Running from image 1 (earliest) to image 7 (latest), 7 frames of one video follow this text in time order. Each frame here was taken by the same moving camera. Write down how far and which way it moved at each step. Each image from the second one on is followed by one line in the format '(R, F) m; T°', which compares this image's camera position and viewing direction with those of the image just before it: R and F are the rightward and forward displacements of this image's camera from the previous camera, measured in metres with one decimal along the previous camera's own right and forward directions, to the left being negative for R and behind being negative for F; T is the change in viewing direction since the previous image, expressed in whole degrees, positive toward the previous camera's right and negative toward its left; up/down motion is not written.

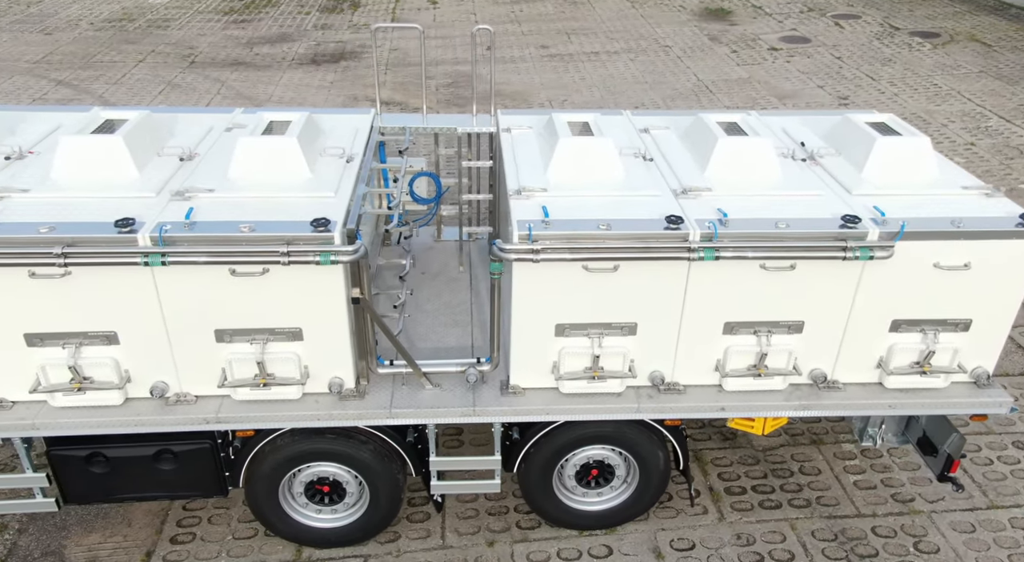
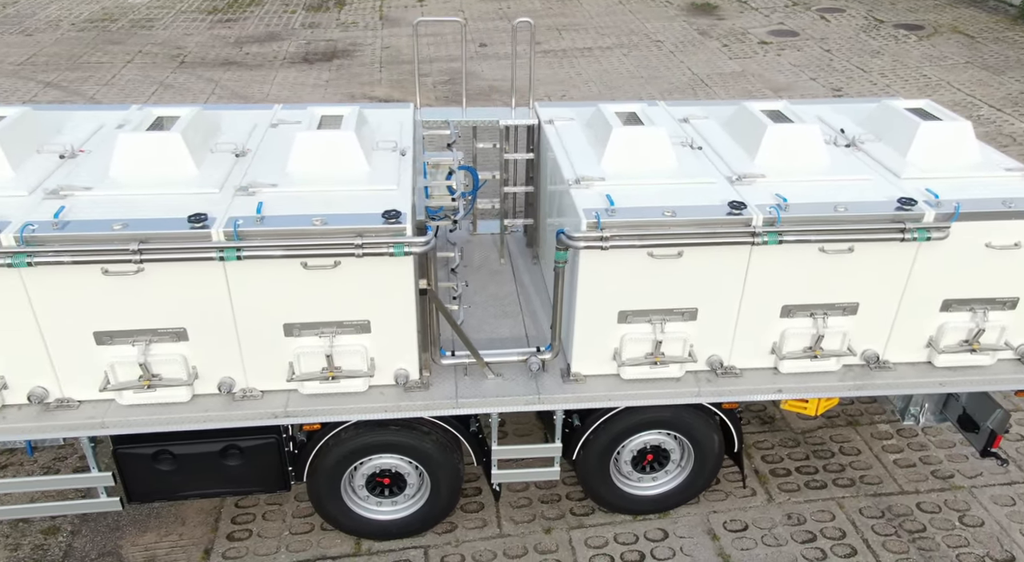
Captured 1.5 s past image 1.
(-0.5, 0.0) m; +2°
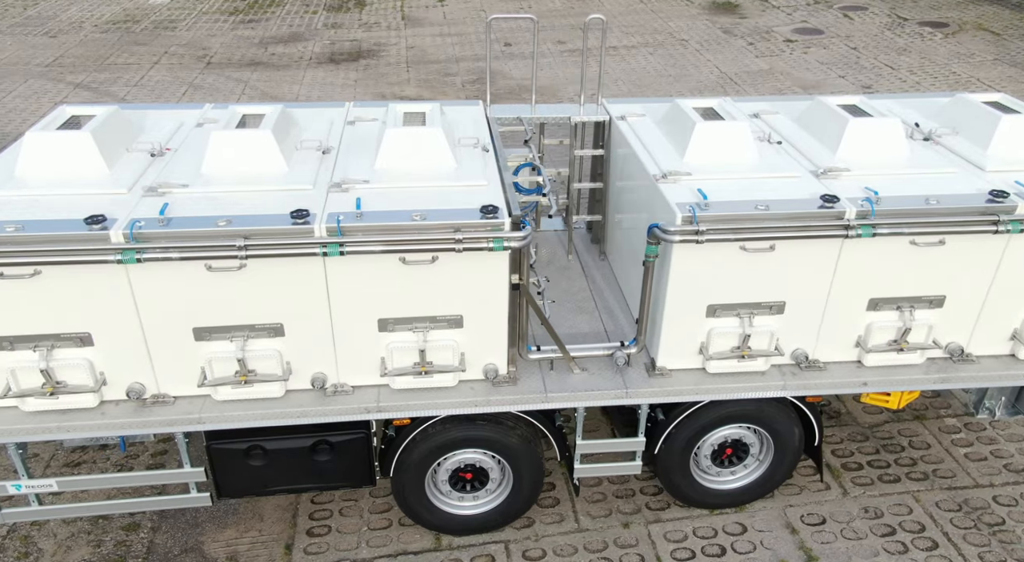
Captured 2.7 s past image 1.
(-0.5, 0.0) m; 0°
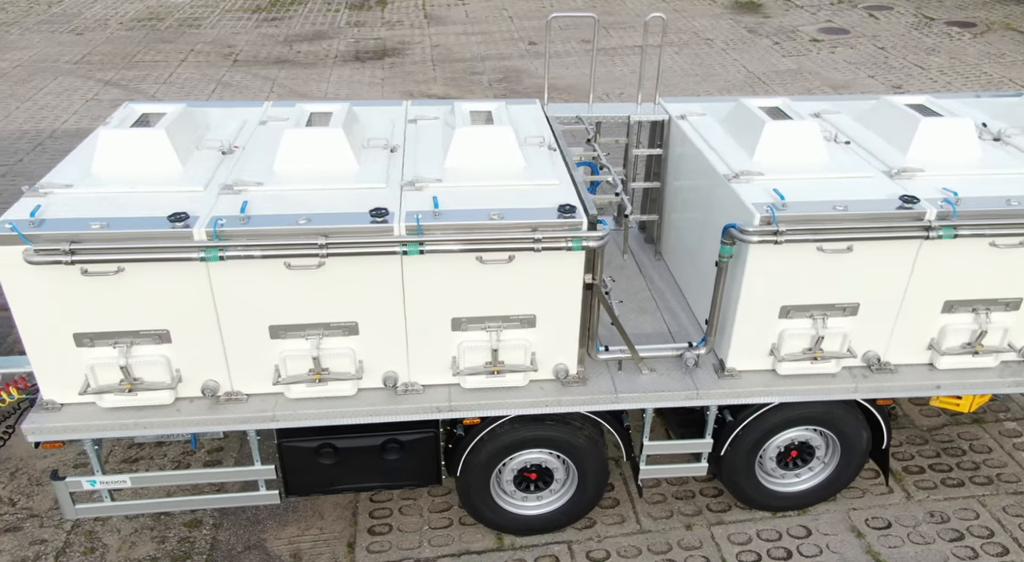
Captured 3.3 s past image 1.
(-0.4, 0.0) m; 0°
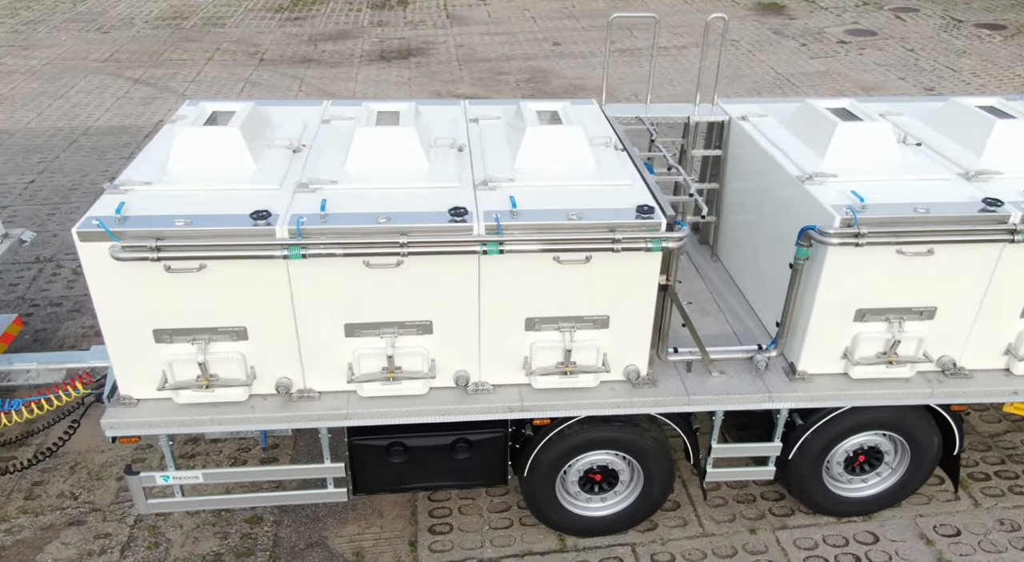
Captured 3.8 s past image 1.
(-0.4, 0.0) m; 0°
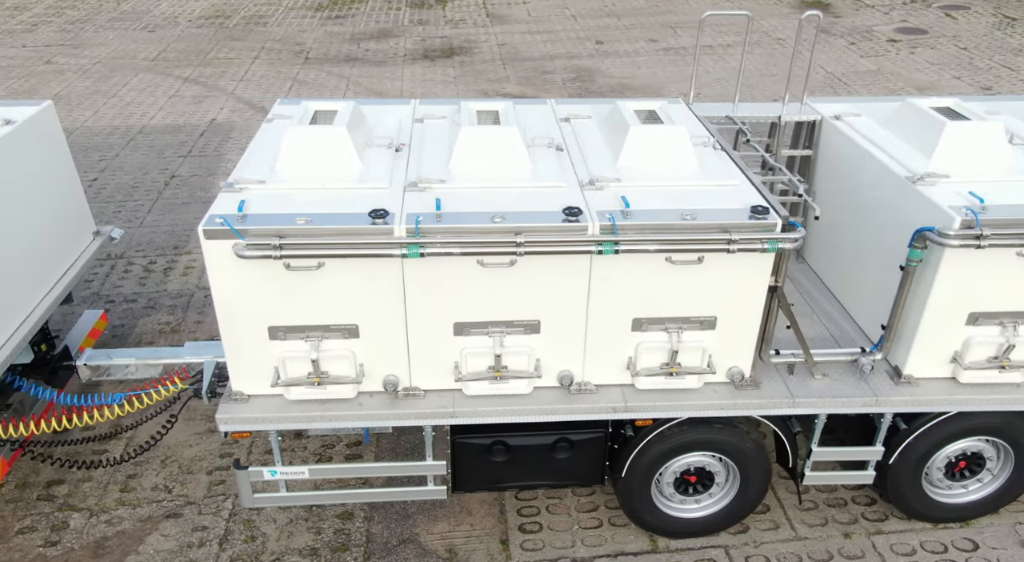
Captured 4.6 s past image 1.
(-0.5, 0.0) m; -1°
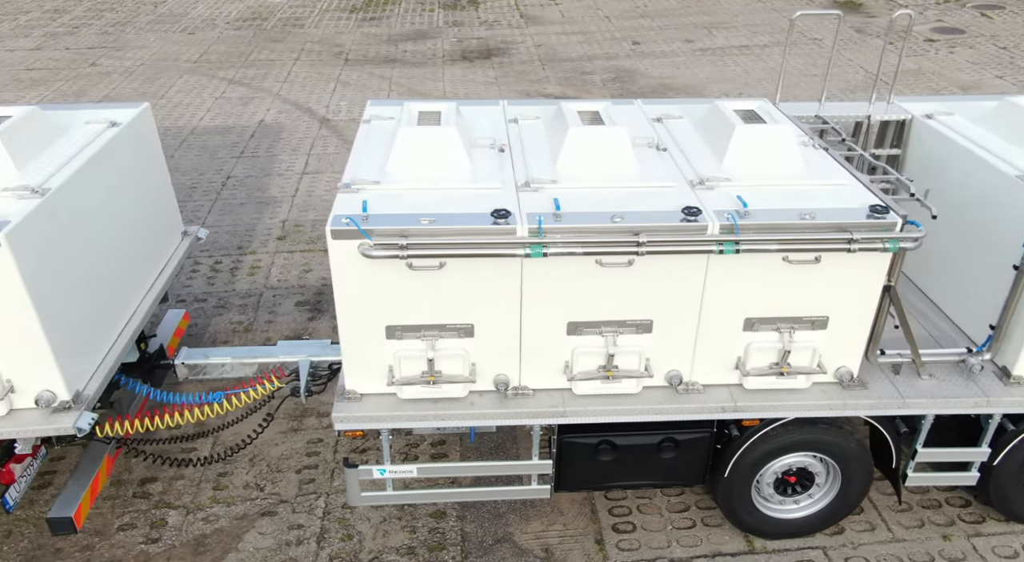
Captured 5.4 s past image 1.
(-0.5, 0.0) m; -1°
